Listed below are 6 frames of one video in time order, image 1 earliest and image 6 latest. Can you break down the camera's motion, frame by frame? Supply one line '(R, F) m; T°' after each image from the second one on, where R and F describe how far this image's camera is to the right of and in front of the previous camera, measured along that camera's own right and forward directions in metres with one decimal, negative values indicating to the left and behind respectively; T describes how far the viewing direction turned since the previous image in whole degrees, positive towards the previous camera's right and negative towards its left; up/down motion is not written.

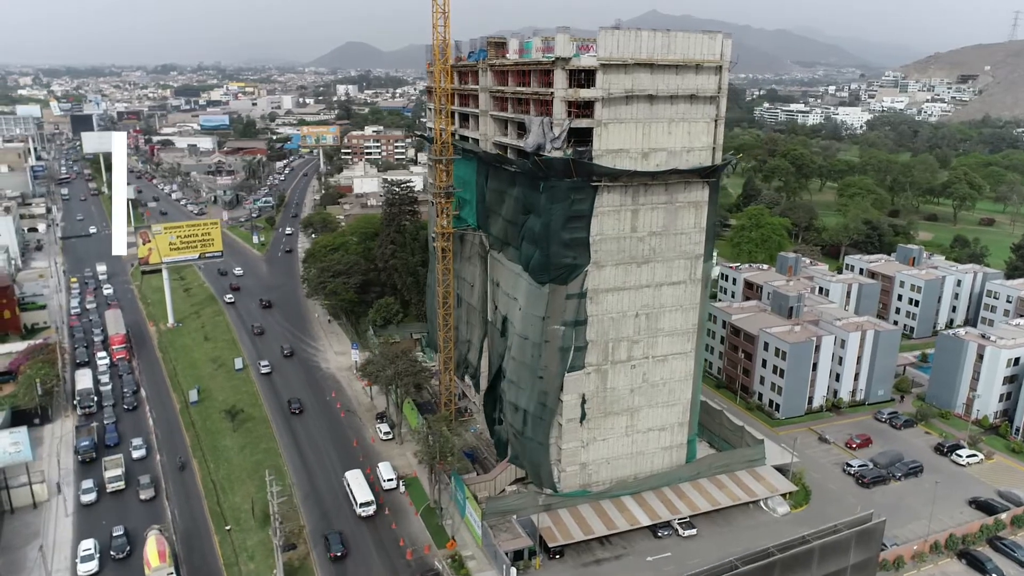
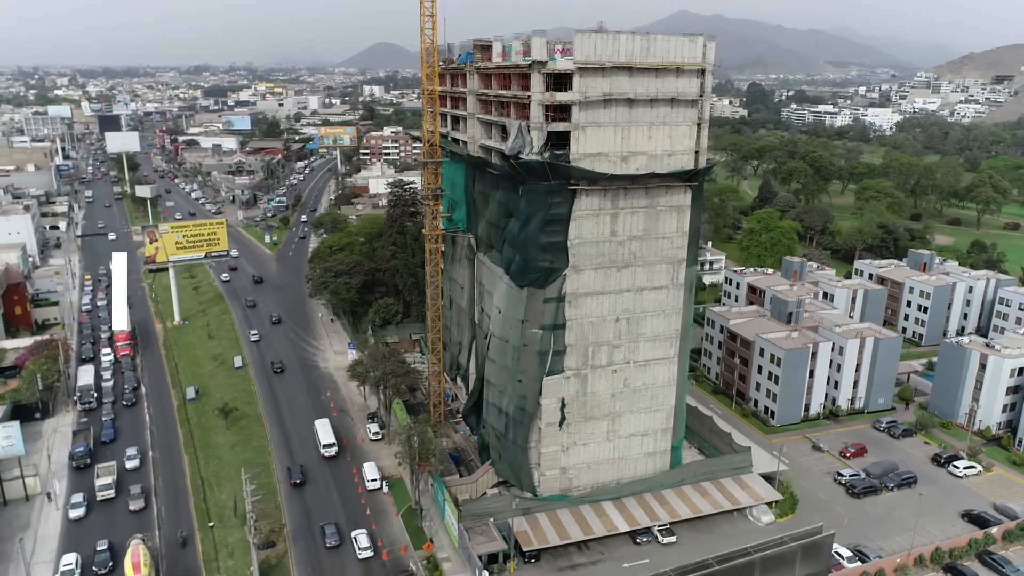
(+2.1, +0.1) m; -2°
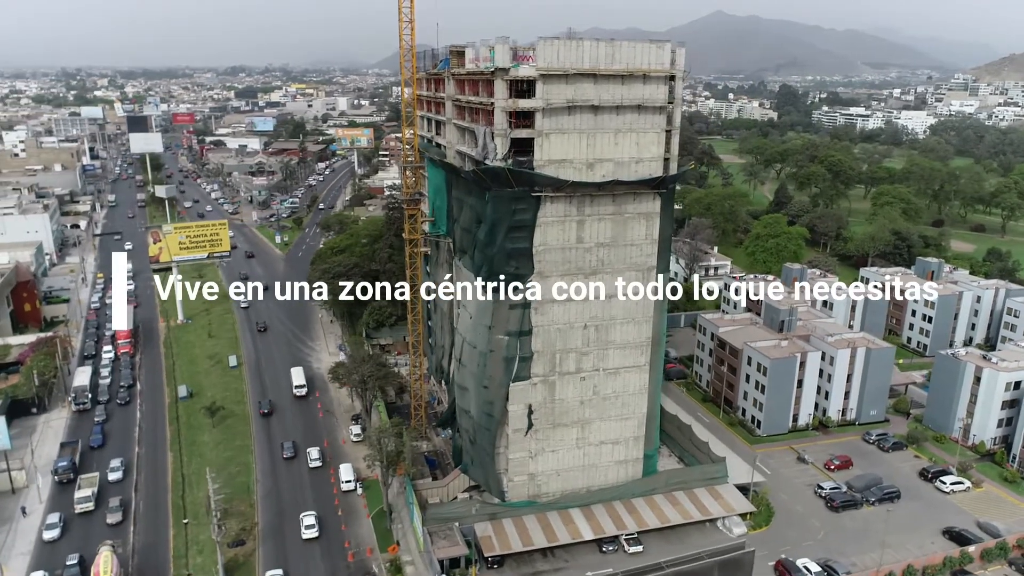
(+2.8, 0.0) m; -2°
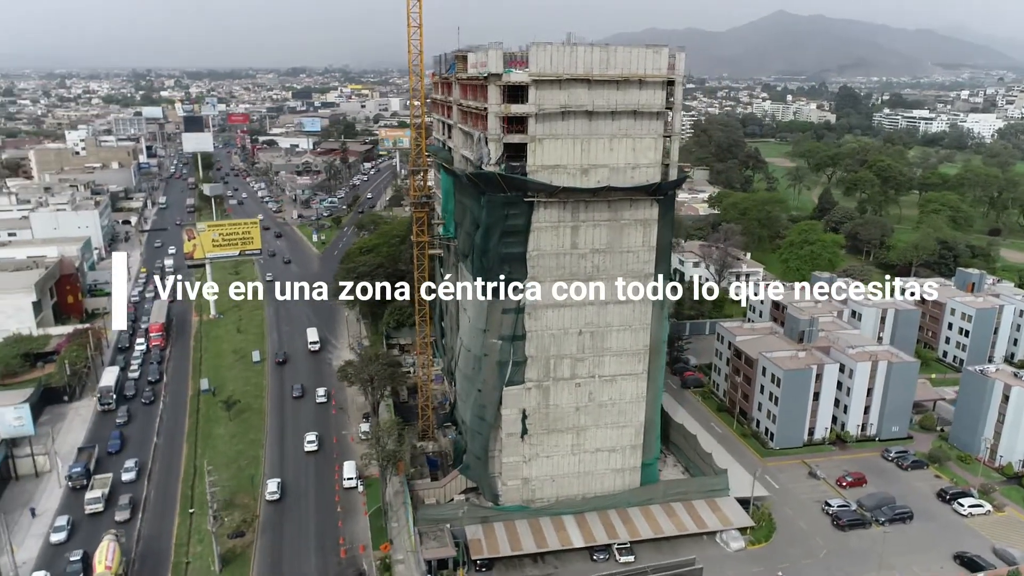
(+2.5, 0.0) m; -4°
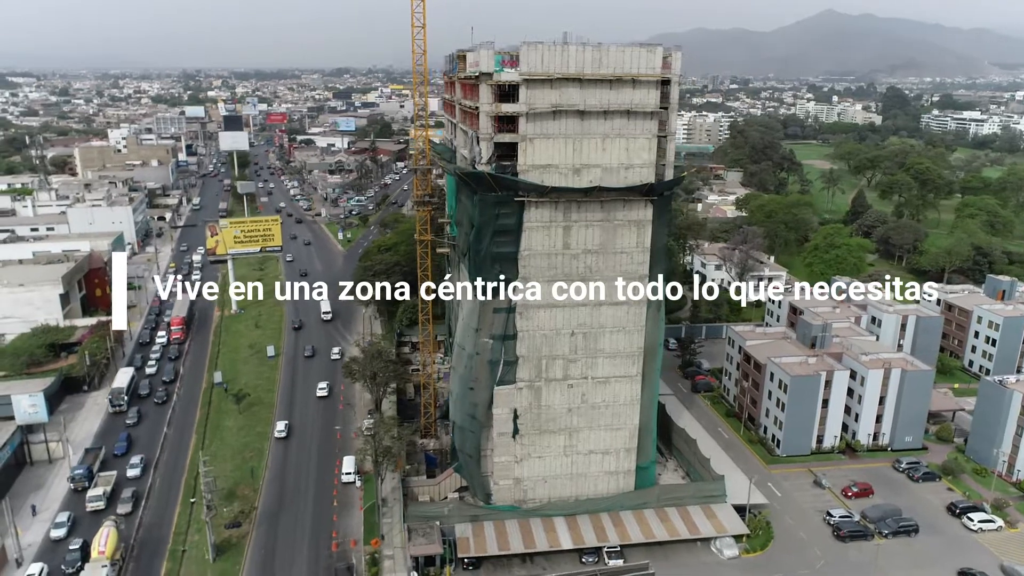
(+2.0, +0.1) m; -3°
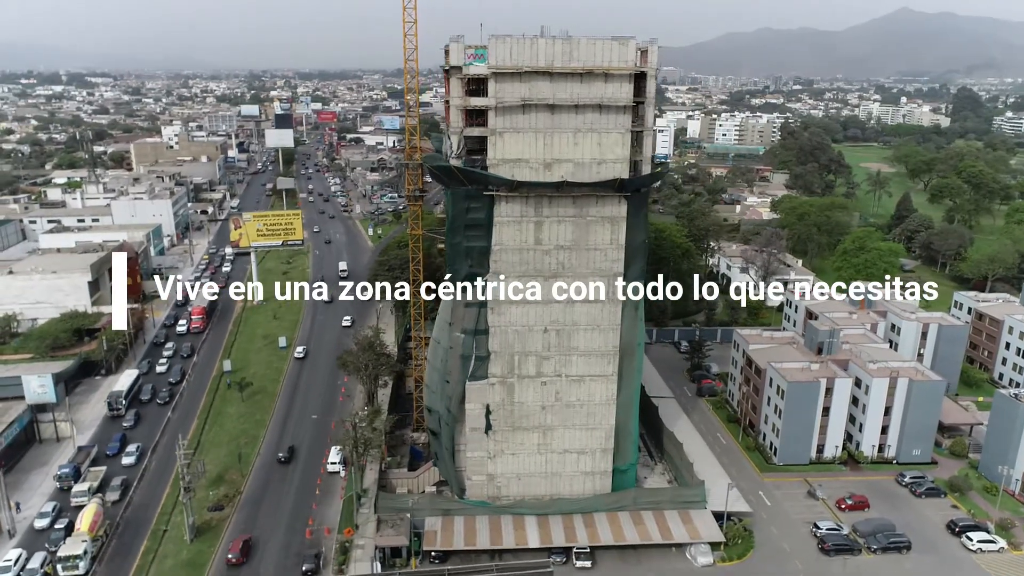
(+3.6, +0.3) m; -4°
